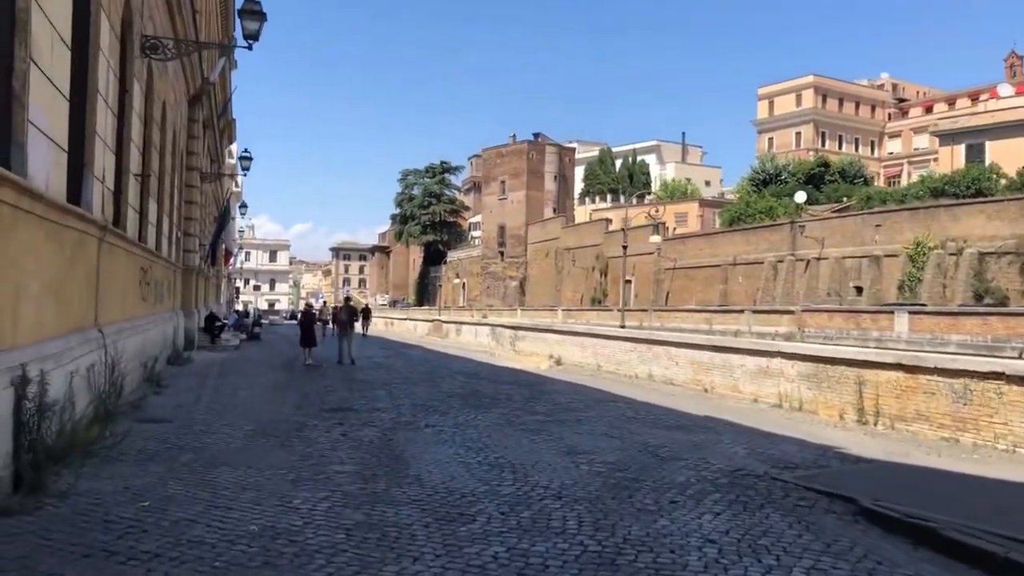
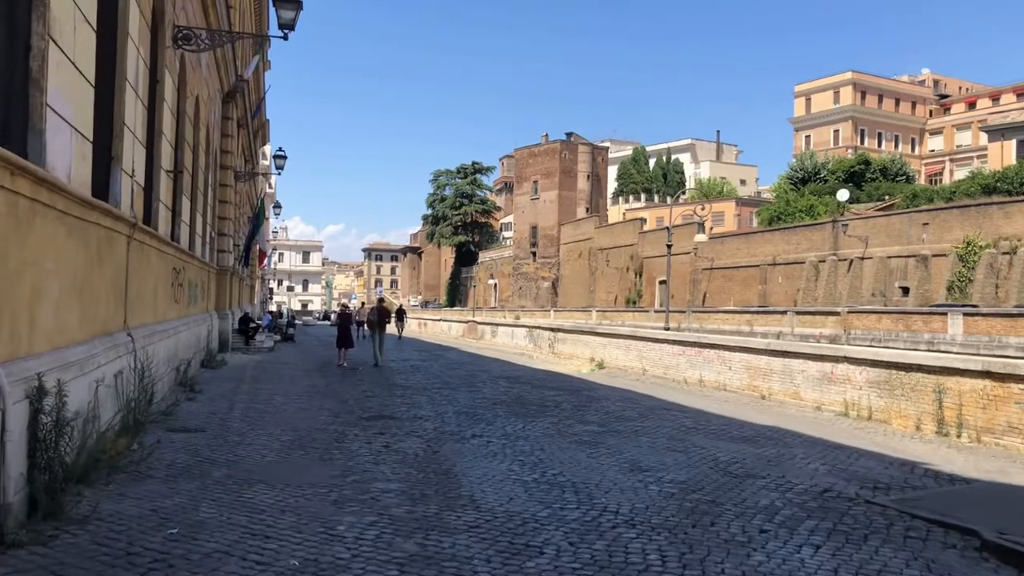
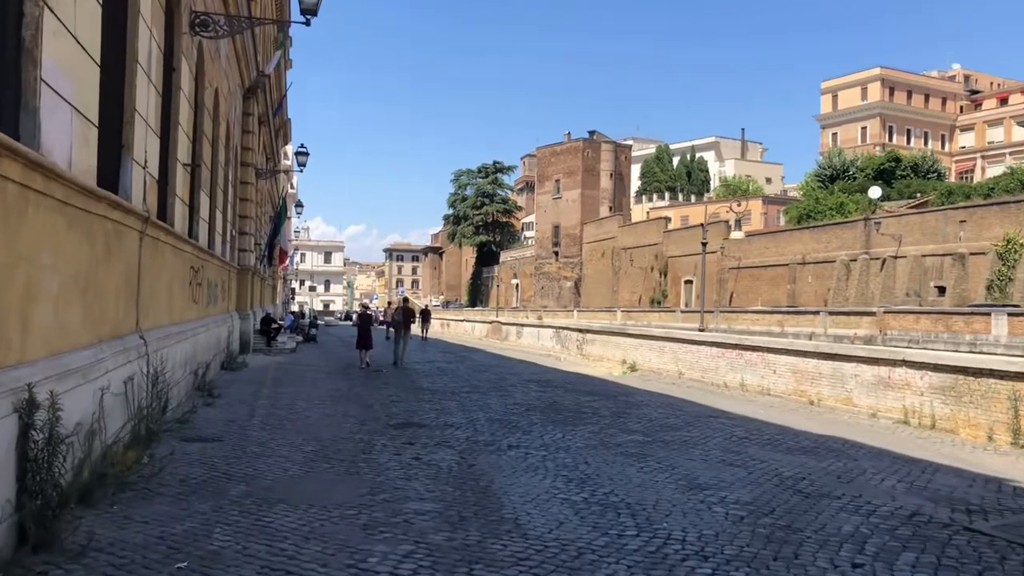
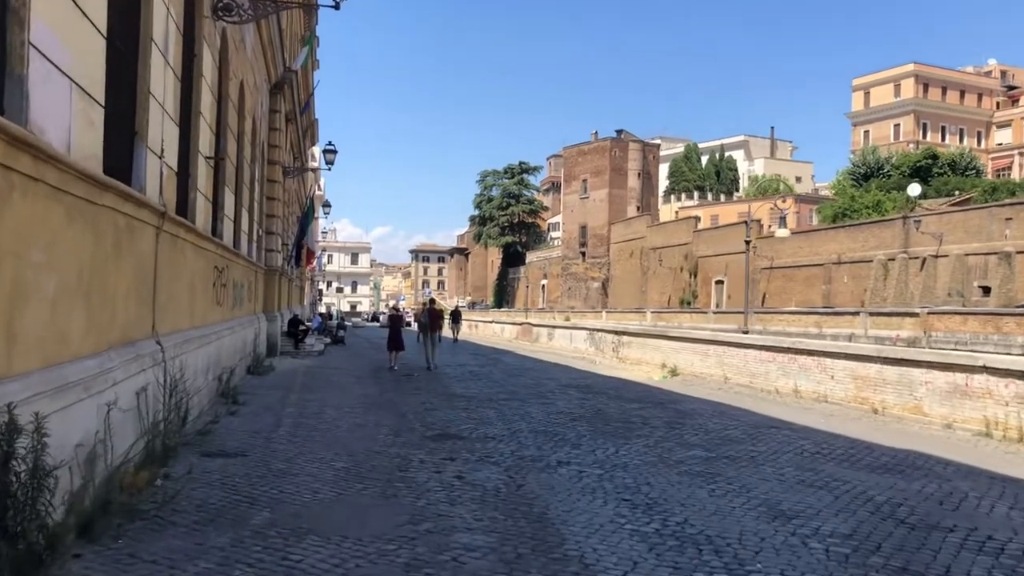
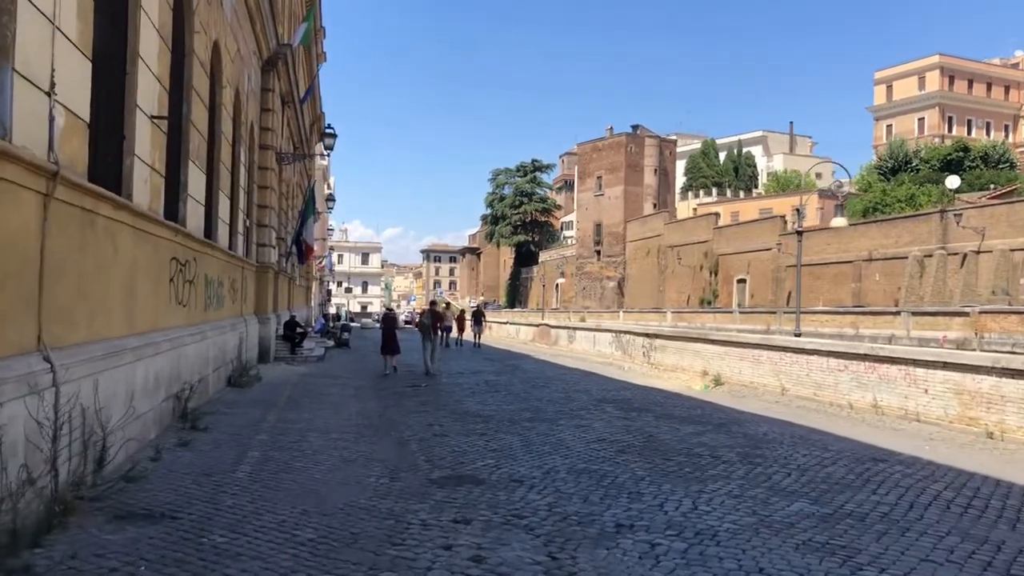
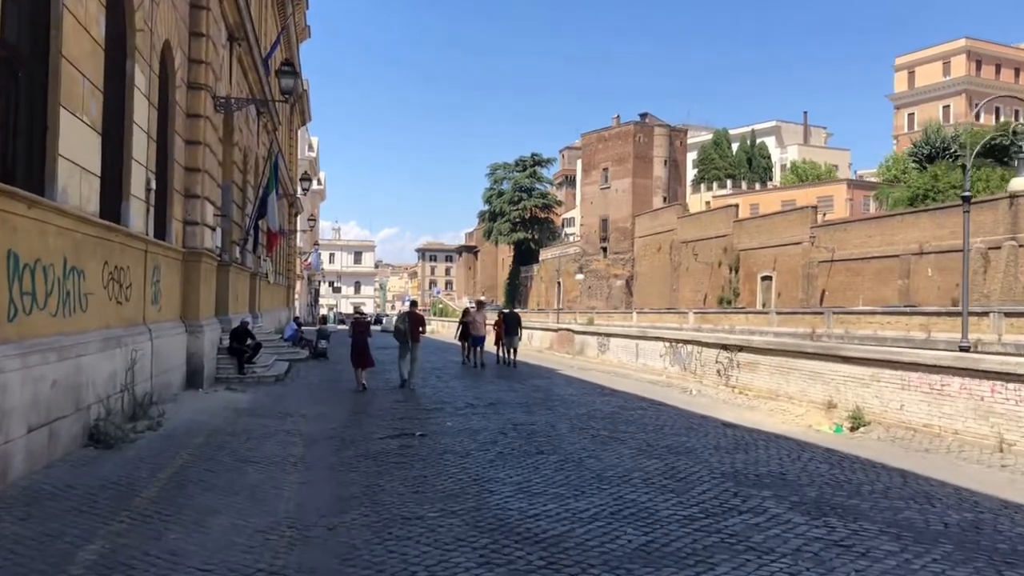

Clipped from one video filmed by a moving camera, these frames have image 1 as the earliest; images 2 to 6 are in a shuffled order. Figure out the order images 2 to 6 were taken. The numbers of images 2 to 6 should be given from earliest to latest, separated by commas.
2, 3, 4, 5, 6
